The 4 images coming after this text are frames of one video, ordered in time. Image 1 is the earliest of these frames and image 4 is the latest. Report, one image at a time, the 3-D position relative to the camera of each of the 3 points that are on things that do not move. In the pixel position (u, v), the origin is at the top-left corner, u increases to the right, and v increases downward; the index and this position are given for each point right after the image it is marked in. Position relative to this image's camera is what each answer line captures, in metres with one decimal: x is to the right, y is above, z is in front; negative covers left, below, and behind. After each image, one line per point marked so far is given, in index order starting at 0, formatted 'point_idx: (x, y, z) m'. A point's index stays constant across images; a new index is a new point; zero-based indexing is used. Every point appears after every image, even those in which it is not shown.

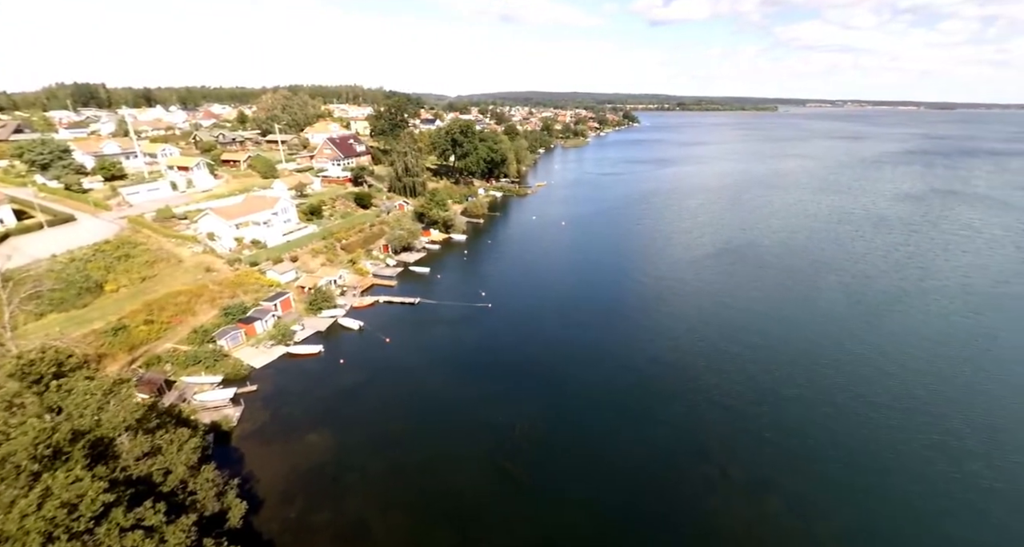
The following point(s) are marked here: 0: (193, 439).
0: (-9.9, -5.2, +14.3) m
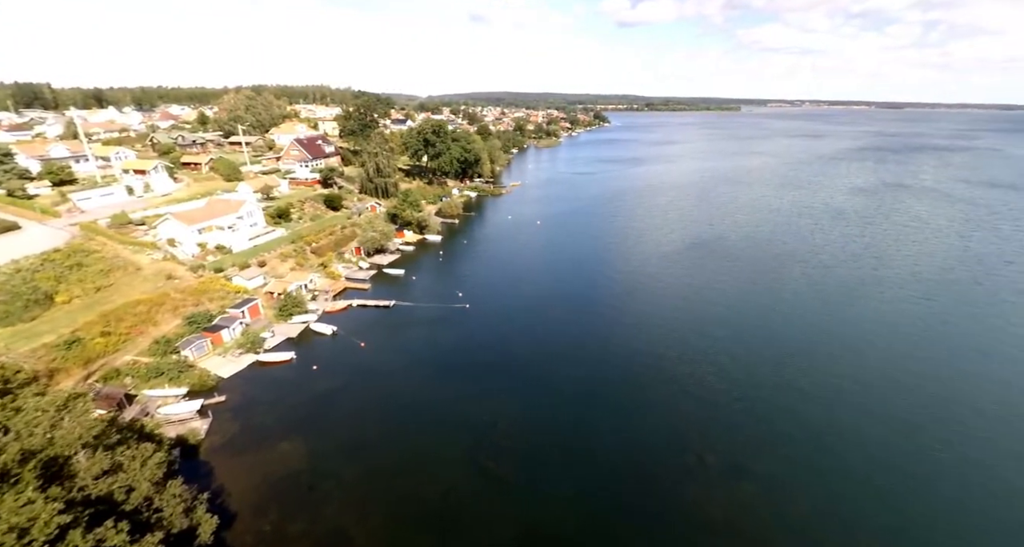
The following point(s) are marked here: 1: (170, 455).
0: (-10.3, -5.3, +13.5) m
1: (-14.2, -7.6, +19.4) m
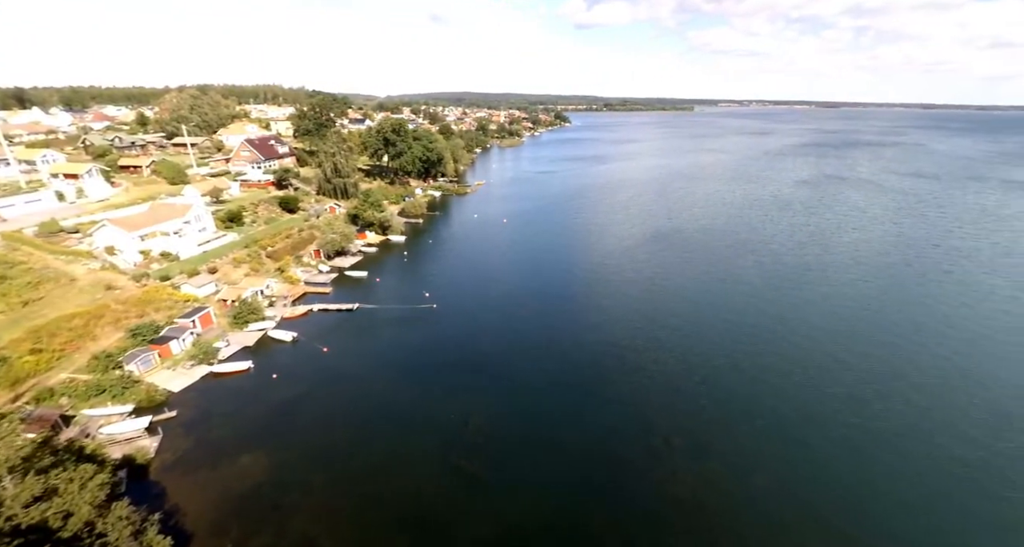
0: (-10.5, -5.1, +11.9) m
1: (-14.8, -7.5, +17.4) m
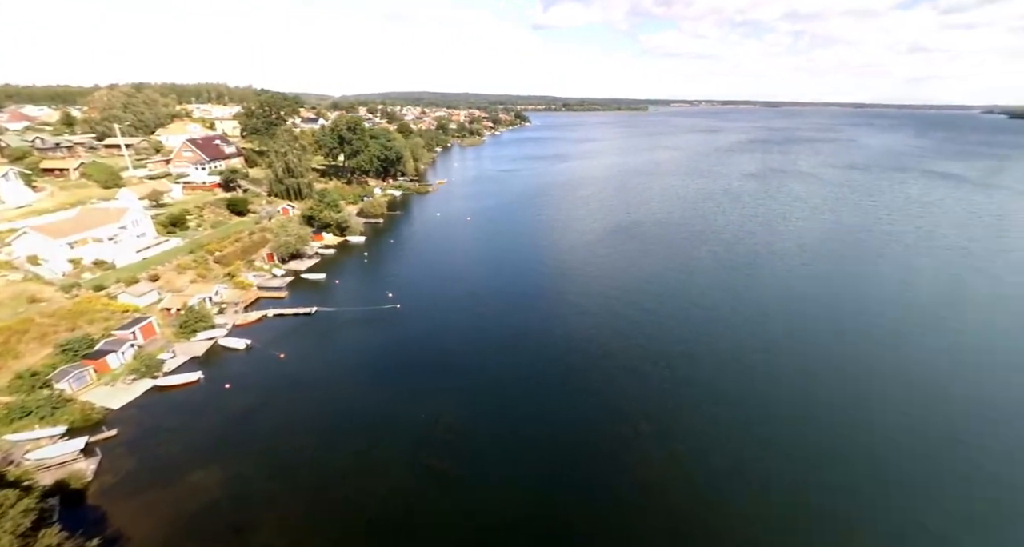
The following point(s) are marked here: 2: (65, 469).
0: (-10.7, -4.7, +10.1) m
1: (-15.3, -7.4, +15.3) m
2: (-17.1, -7.3, +17.9) m
